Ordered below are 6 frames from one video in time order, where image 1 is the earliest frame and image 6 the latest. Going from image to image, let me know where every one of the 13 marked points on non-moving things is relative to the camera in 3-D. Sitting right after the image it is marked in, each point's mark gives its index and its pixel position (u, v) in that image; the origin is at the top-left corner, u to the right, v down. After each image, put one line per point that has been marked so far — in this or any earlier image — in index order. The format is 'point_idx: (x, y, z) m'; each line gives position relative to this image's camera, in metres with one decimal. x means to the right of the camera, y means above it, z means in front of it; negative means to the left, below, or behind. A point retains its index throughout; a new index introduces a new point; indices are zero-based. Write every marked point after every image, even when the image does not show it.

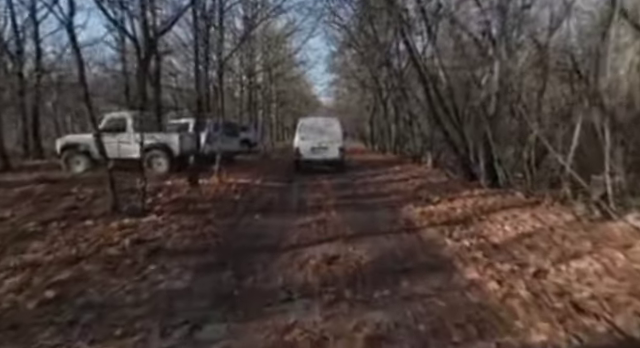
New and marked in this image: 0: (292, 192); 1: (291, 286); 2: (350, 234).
0: (-1.0, -0.7, +16.6) m
1: (-0.4, -1.6, +6.5) m
2: (+0.6, -1.3, +9.5) m
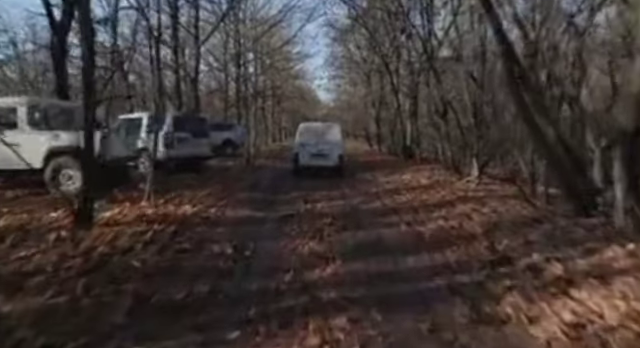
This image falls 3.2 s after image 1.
0: (-1.1, -1.3, +9.5) m
1: (-0.6, -2.2, -0.7) m
2: (+0.5, -1.9, +2.4) m
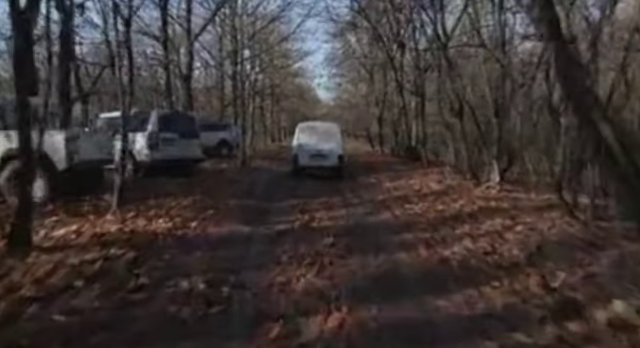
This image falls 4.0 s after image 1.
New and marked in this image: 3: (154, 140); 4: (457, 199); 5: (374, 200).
0: (-1.1, -1.4, +7.6) m
1: (-0.6, -2.3, -2.5) m
2: (+0.5, -2.0, +0.5) m
3: (-7.1, +1.4, +19.2) m
4: (+4.1, -0.8, +13.4) m
5: (+1.8, -0.9, +14.9) m
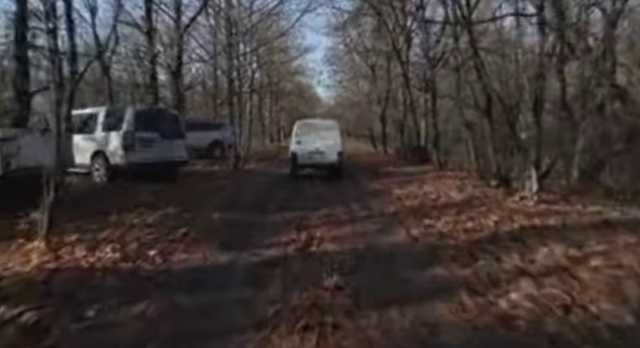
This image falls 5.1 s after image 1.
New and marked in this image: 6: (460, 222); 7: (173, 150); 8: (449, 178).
0: (-1.1, -1.6, +5.1) m
1: (-0.6, -2.5, -5.0) m
2: (+0.5, -2.2, -2.0) m
3: (-7.1, +1.2, +16.7) m
4: (+4.1, -1.0, +11.0) m
5: (+1.8, -1.1, +12.5) m
6: (+3.3, -1.1, +10.6) m
7: (-6.1, +1.0, +18.5) m
8: (+5.4, -0.2, +19.0) m
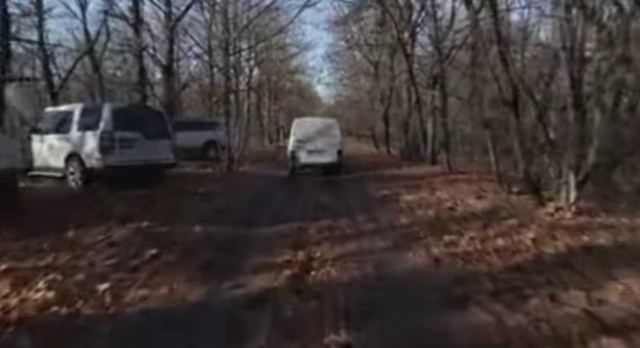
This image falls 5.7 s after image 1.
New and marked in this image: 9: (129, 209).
0: (-1.1, -1.8, +3.4) m
1: (-0.6, -2.7, -6.7) m
2: (+0.5, -2.4, -3.7) m
3: (-7.1, +1.1, +15.0) m
4: (+4.1, -1.1, +9.2) m
5: (+1.8, -1.2, +10.7) m
6: (+3.3, -1.3, +8.8) m
7: (-6.1, +0.8, +16.7) m
8: (+5.5, -0.3, +17.2) m
9: (-5.2, -0.9, +11.9) m
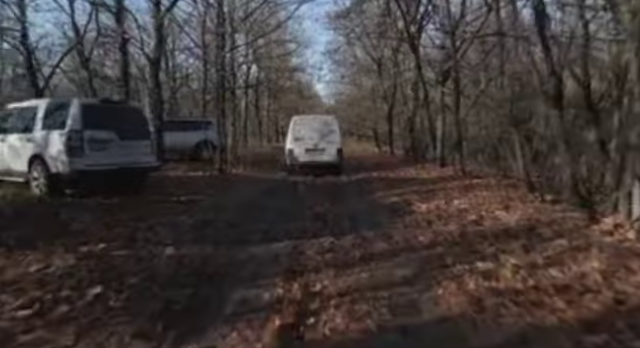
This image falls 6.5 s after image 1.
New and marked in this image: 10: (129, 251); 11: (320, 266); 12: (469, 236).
0: (-1.1, -2.0, +1.4) m
1: (-0.6, -2.9, -8.7) m
2: (+0.5, -2.6, -5.7) m
3: (-7.1, +0.9, +13.0) m
4: (+4.1, -1.3, +7.2) m
5: (+1.8, -1.4, +8.7) m
6: (+3.3, -1.4, +6.9) m
7: (-6.1, +0.7, +14.7) m
8: (+5.5, -0.5, +15.2) m
9: (-5.2, -1.0, +9.9) m
10: (-3.3, -1.3, +7.7) m
11: (-0.1, -1.5, +7.6) m
12: (+3.1, -1.2, +9.2) m
